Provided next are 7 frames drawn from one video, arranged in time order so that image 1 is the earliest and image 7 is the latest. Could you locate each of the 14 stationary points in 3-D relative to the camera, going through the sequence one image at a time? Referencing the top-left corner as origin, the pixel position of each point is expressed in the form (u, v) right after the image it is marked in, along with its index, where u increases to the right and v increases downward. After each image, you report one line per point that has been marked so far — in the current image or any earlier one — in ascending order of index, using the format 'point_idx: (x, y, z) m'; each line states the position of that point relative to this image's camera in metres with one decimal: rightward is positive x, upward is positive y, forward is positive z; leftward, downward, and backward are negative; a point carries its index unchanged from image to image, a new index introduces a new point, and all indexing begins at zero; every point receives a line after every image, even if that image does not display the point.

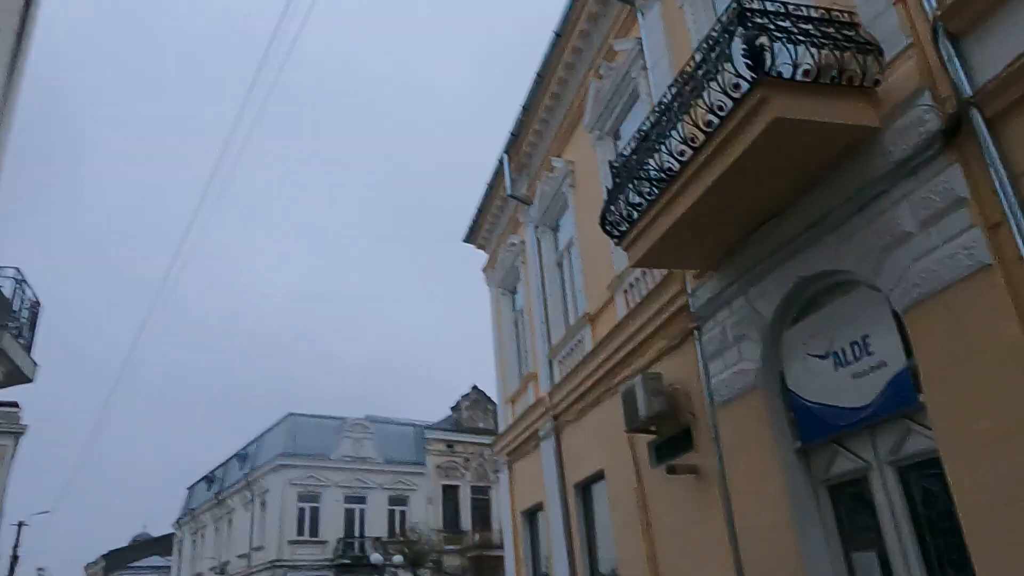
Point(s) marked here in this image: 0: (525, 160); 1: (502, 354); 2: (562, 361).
0: (+0.2, +1.7, +10.4) m
1: (-0.2, -1.1, +11.9) m
2: (+0.6, -0.9, +9.2) m
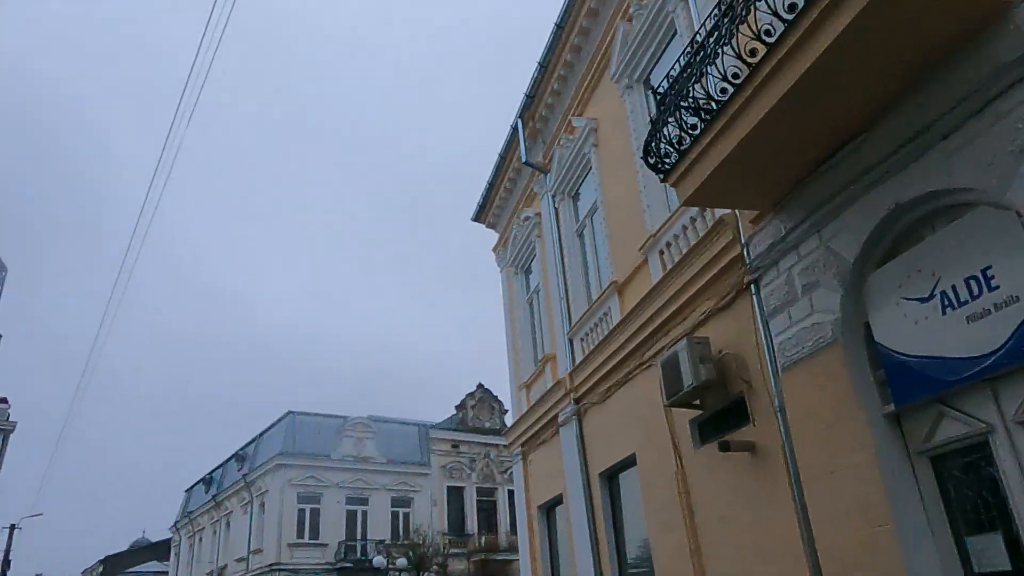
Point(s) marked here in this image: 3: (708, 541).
0: (+0.4, +2.0, +9.6) m
1: (0.0, -0.7, +11.0) m
2: (+0.8, -0.6, +8.4) m
3: (+1.5, -1.9, +5.7) m
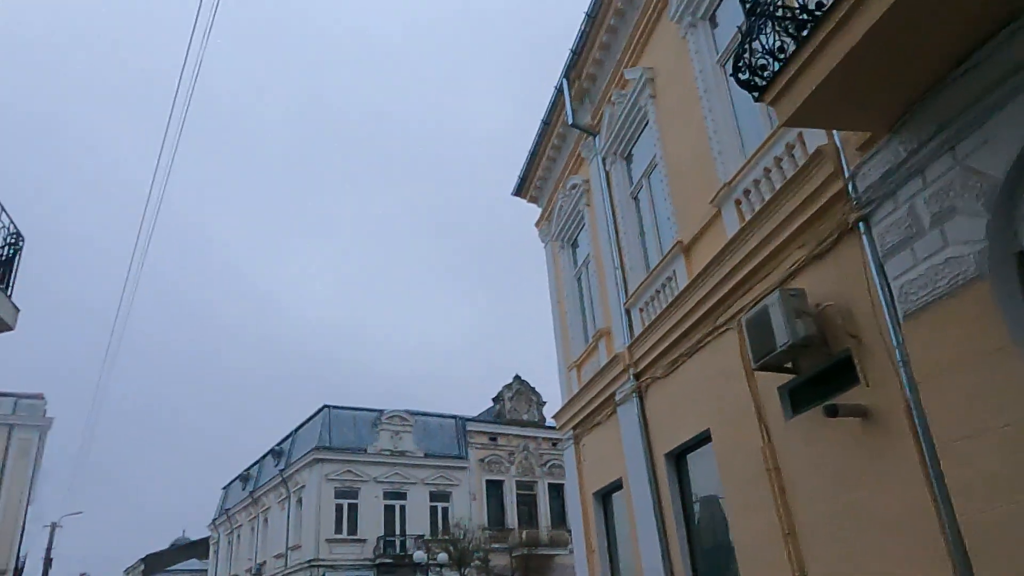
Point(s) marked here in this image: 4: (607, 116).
0: (+0.9, +2.4, +8.9) m
1: (+0.7, -0.4, +10.4) m
2: (+1.3, -0.2, +7.7) m
3: (+1.9, -1.5, +5.0) m
4: (+1.1, +1.9, +8.6) m
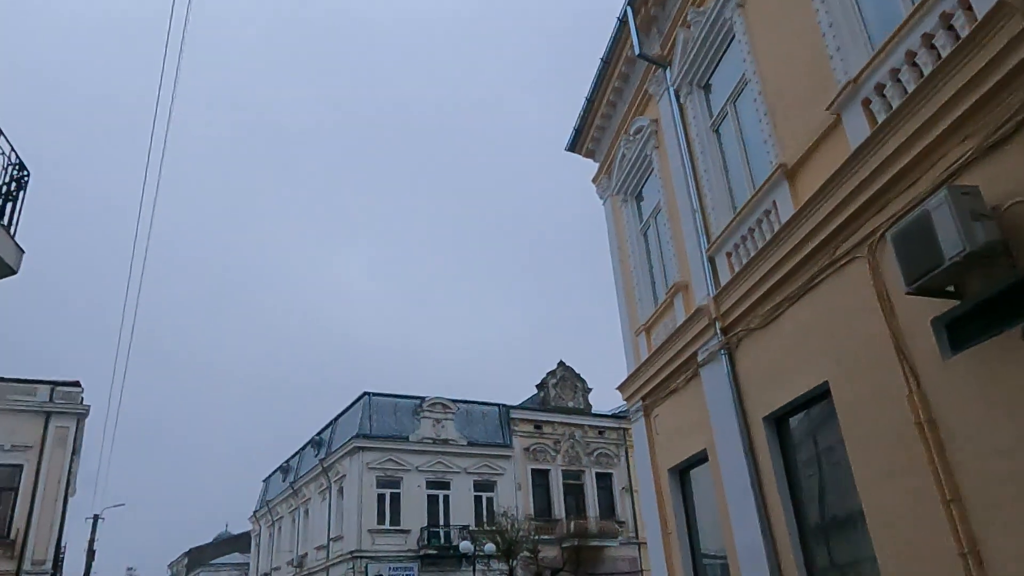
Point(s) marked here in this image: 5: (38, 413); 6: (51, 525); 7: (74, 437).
0: (+1.5, +2.9, +7.9) m
1: (+1.4, +0.1, +9.4) m
2: (+1.9, +0.3, +6.7) m
3: (+2.4, -1.0, +4.0) m
4: (+1.7, +2.5, +7.6) m
5: (-11.4, -3.0, +18.3) m
6: (-10.7, -5.5, +17.7) m
7: (-10.7, -3.6, +18.7) m
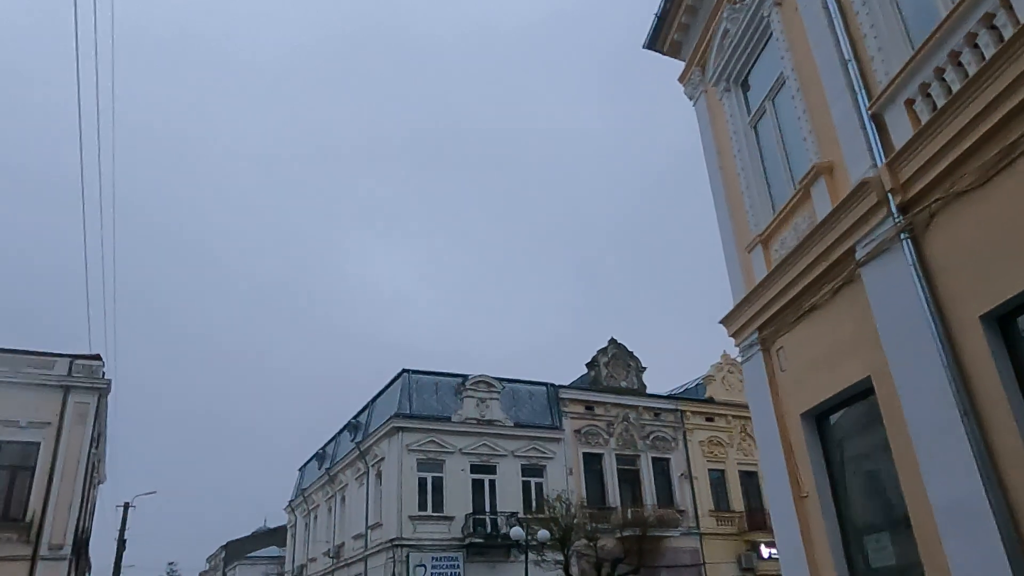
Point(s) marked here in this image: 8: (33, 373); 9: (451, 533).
0: (+2.2, +3.8, +6.1) m
1: (+2.2, +1.0, +7.6) m
2: (+2.6, +1.2, +4.9) m
3: (+2.9, -0.1, +2.1) m
4: (+2.3, +3.3, +5.8) m
5: (-10.2, -2.2, +17.1) m
6: (-9.5, -4.7, +16.4) m
7: (-9.5, -2.9, +17.4) m
8: (-10.7, -1.9, +17.0) m
9: (-1.6, -6.3, +19.7) m
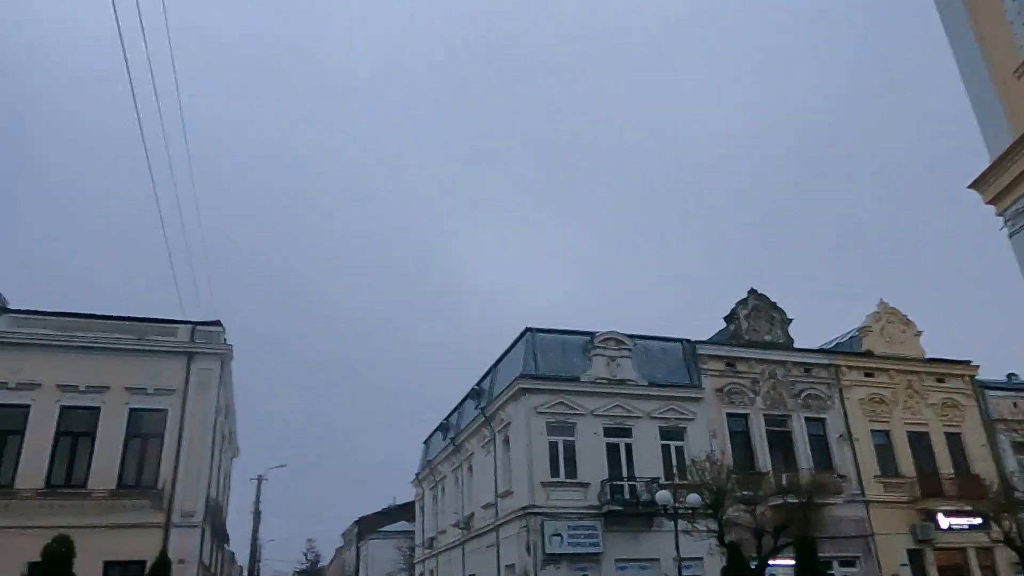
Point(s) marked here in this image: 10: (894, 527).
0: (+3.0, +4.8, +4.0) m
1: (+3.4, +2.1, +5.5) m
2: (+3.4, +2.2, +2.8) m
3: (+3.4, +0.8, 0.0) m
4: (+3.2, +4.4, +3.7) m
5: (-7.3, -1.5, +16.8) m
6: (-6.6, -3.9, +16.1) m
7: (-6.5, -2.0, +17.0) m
8: (-7.8, -1.1, +16.8) m
9: (+1.8, -5.1, +18.2) m
10: (+9.9, -6.2, +19.8) m
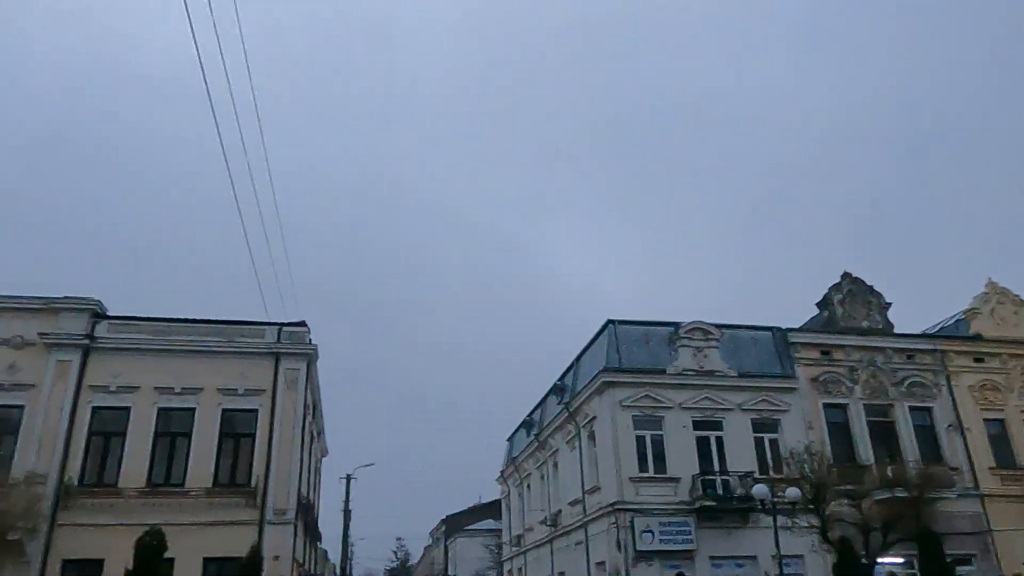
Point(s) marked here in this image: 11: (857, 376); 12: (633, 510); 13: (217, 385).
0: (+3.3, +5.1, +3.4) m
1: (+3.9, +2.3, +4.9) m
2: (+3.6, +2.5, +2.1) m
3: (+3.4, +1.1, -0.6) m
4: (+3.4, +4.6, +3.1) m
5: (-5.5, -1.5, +17.2) m
6: (-4.8, -4.0, +16.4) m
7: (-4.7, -2.1, +17.3) m
8: (-6.0, -1.2, +17.2) m
9: (+3.8, -4.8, +17.6) m
10: (+12.1, -5.7, +18.4) m
11: (+8.8, -2.2, +19.4) m
12: (+2.7, -5.0, +17.1) m
13: (-6.5, -2.1, +16.8) m
